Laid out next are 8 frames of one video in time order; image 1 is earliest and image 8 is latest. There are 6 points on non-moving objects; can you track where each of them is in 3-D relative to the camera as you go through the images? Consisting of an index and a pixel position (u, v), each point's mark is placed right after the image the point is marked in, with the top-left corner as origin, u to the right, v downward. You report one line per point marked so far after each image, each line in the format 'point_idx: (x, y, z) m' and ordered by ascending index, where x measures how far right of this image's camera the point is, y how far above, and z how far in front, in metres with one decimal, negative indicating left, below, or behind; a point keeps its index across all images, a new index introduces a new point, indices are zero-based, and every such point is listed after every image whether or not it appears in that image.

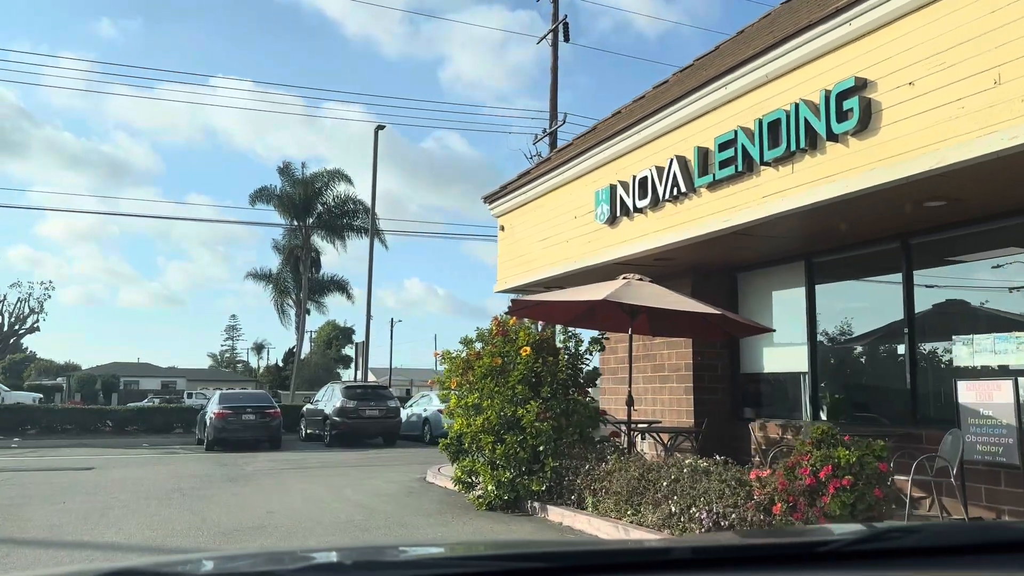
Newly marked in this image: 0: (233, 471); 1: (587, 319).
0: (-5.2, -3.5, +15.6) m
1: (+0.9, -0.3, +10.0) m
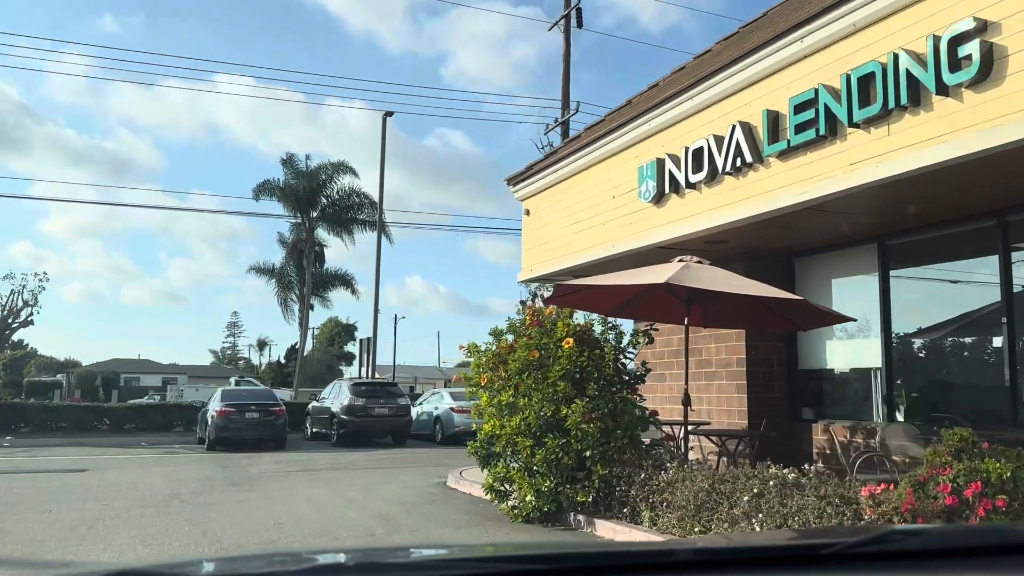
0: (-4.8, -3.3, +14.6) m
1: (+1.3, -0.2, +8.9) m
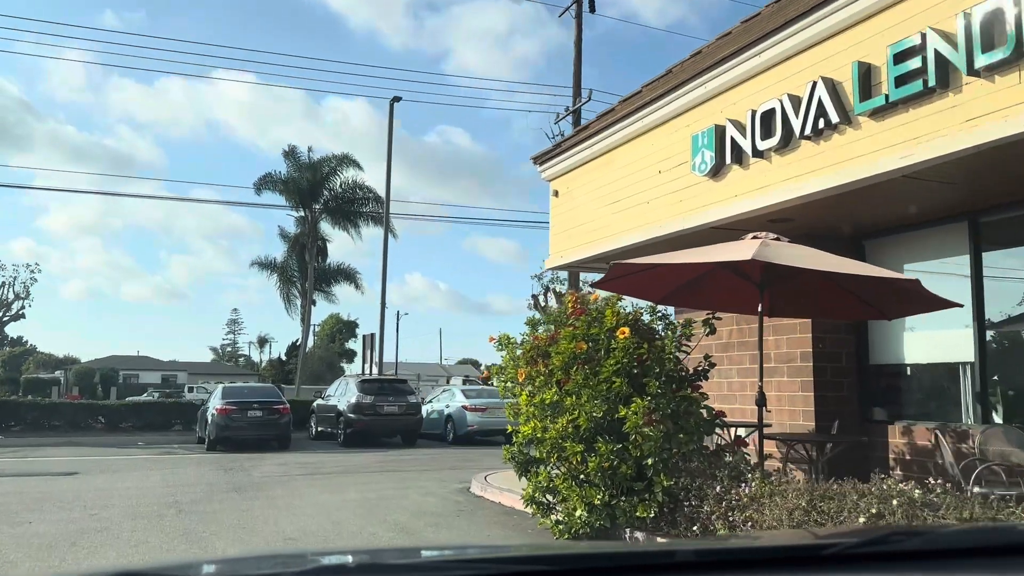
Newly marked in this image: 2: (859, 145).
0: (-4.4, -3.1, +13.5) m
1: (+1.7, 0.0, +7.8) m
2: (+2.9, +1.2, +6.9) m
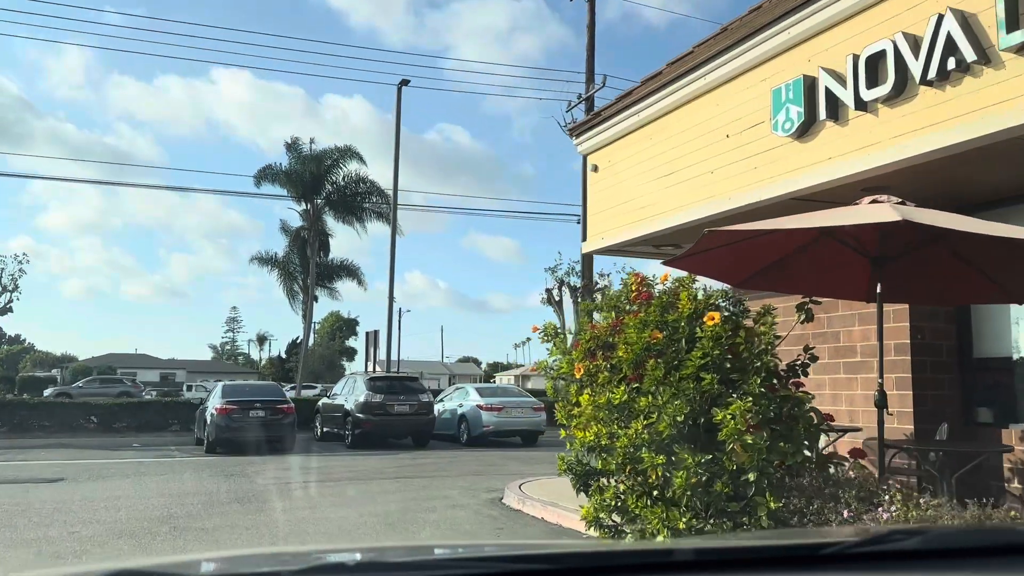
0: (-4.0, -2.9, +12.2) m
1: (+2.2, +0.1, +6.6) m
2: (+3.3, +1.4, +5.6) m
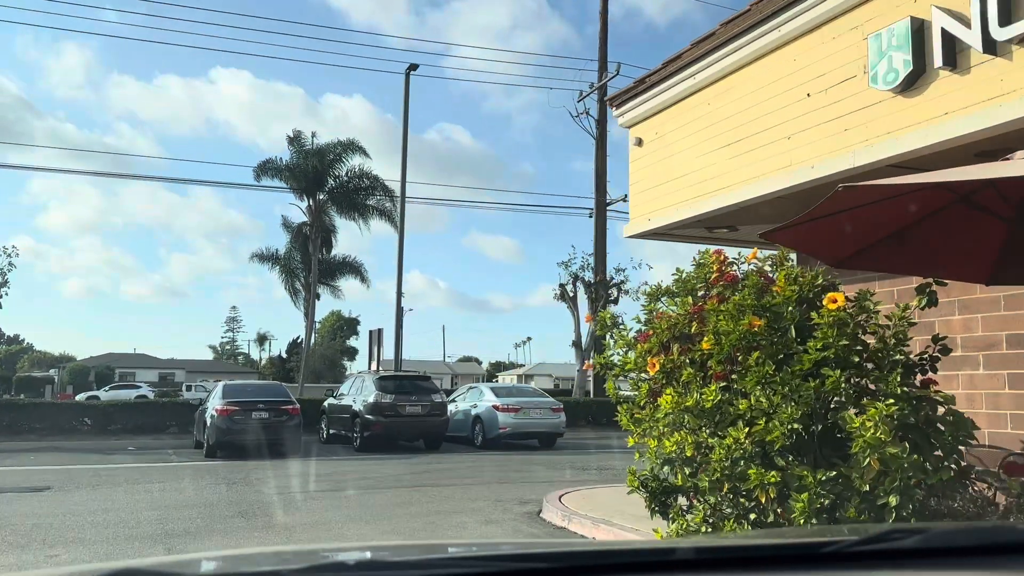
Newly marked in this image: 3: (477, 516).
0: (-3.6, -2.8, +11.1) m
1: (+2.6, +0.3, +5.4) m
2: (+3.7, +1.5, +4.5) m
3: (-0.4, -2.4, +8.9) m
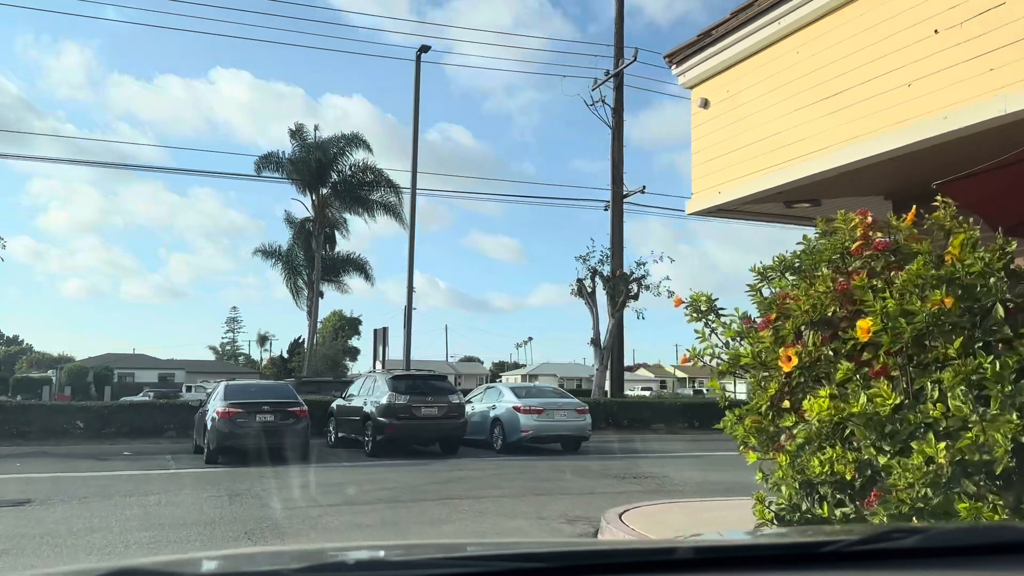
0: (-3.1, -2.6, +9.9) m
1: (+3.0, +0.4, +4.2) m
2: (+4.2, +1.7, +3.3) m
3: (+0.1, -2.3, +7.7) m
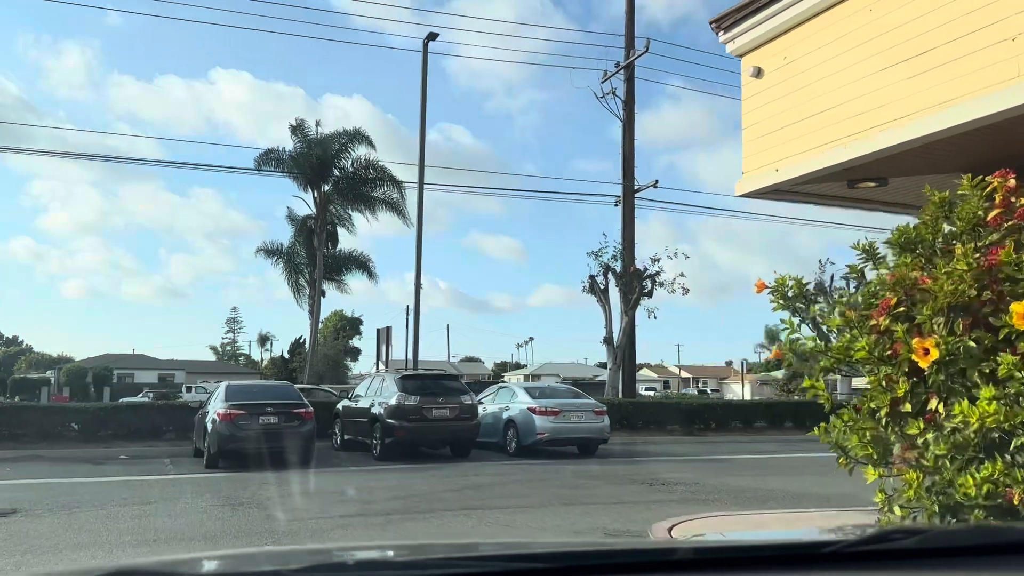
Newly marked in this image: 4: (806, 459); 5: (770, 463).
0: (-2.8, -2.5, +9.1) m
1: (+3.3, +0.5, +3.4) m
2: (+4.5, +1.8, +2.5) m
3: (+0.4, -2.2, +6.9) m
4: (+5.6, -3.3, +15.9) m
5: (+4.7, -3.2, +15.1) m
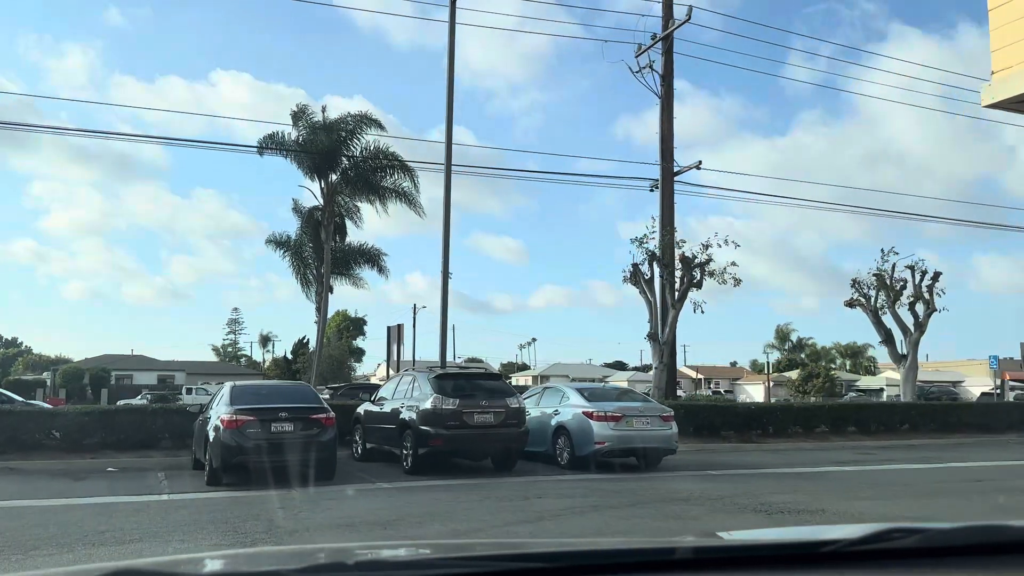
0: (-1.9, -2.3, +6.6) m
1: (+4.2, +0.8, +1.0) m
2: (+5.3, +2.1, +0.1) m
3: (+1.3, -1.9, +4.5) m
4: (+6.5, -3.0, +13.4) m
5: (+5.6, -2.9, +12.7) m
